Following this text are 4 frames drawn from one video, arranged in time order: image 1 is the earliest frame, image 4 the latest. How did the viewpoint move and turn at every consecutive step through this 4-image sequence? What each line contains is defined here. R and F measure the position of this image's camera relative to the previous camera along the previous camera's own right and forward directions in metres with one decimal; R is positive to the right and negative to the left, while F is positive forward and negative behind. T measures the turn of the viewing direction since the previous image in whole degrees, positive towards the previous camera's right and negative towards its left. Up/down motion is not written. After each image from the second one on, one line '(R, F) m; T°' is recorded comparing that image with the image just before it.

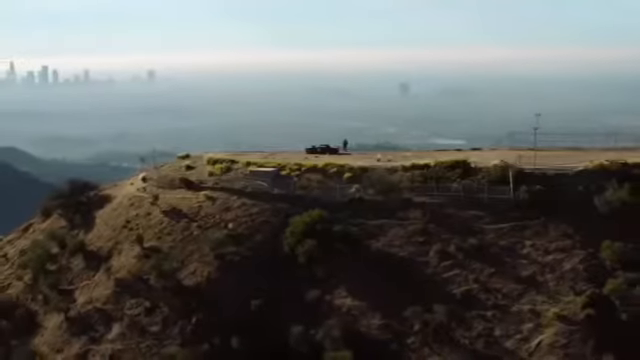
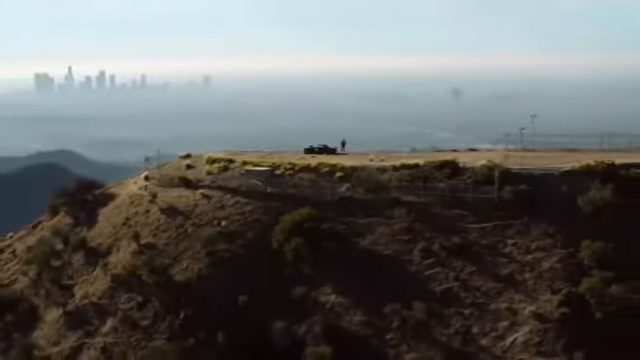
(+1.4, -0.3) m; -2°
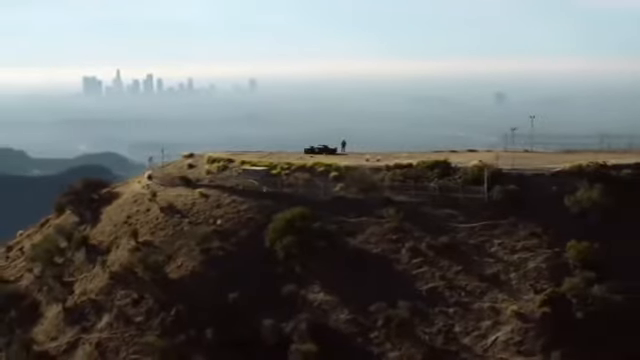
(+1.2, -0.2) m; -2°
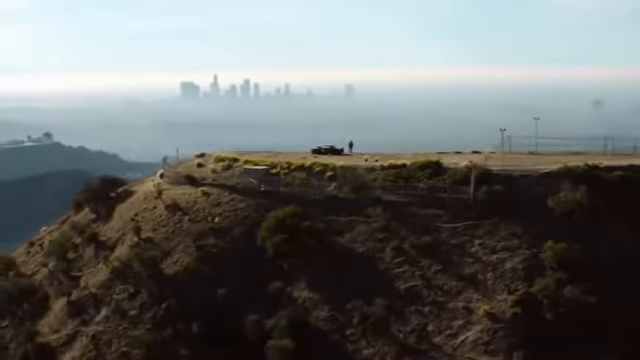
(+2.3, -0.1) m; -4°
